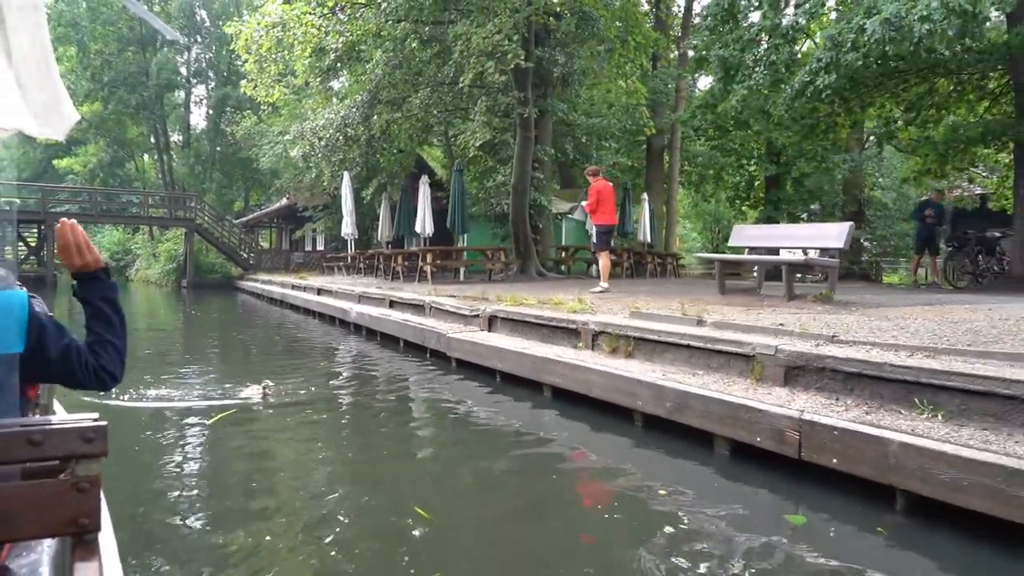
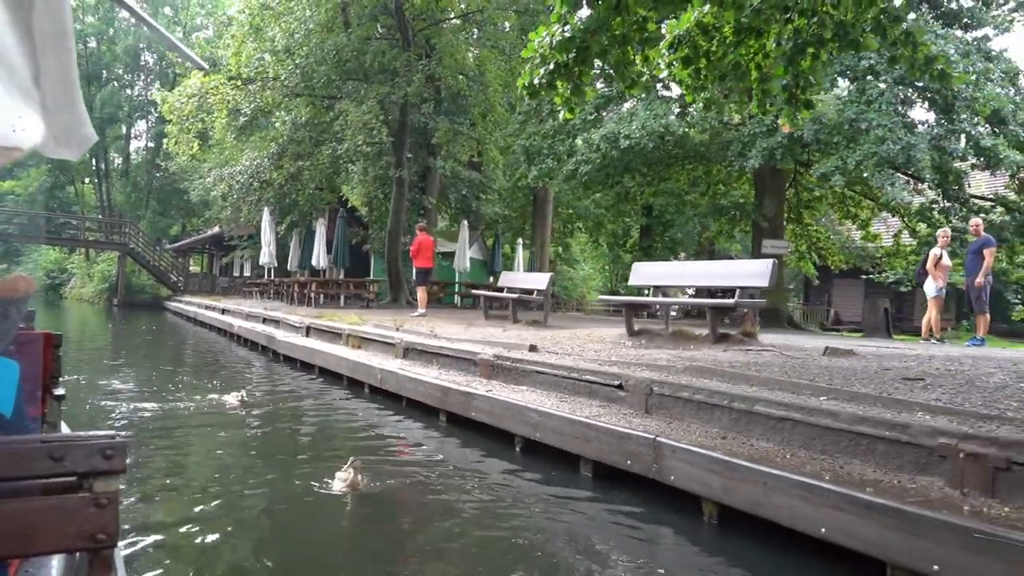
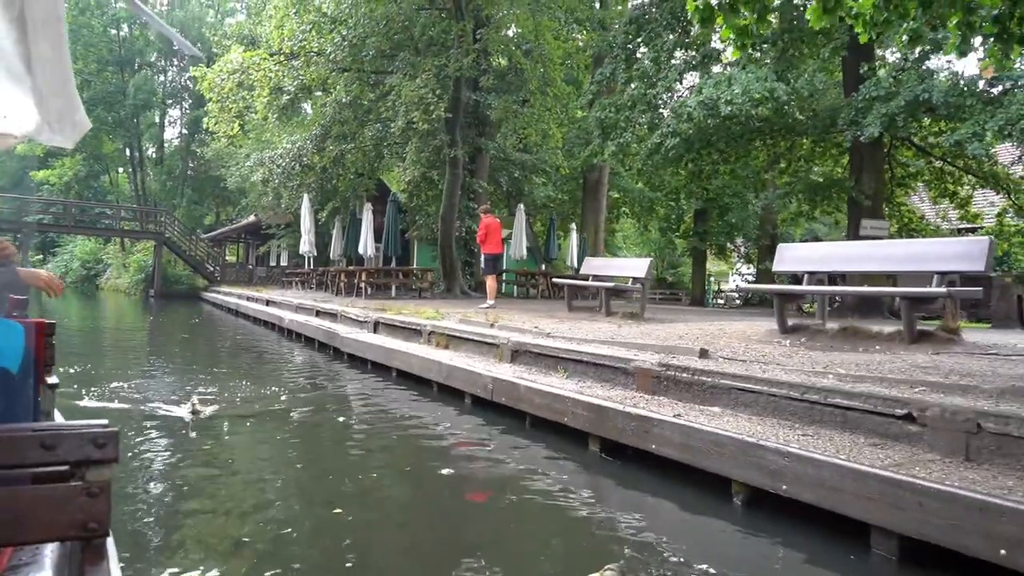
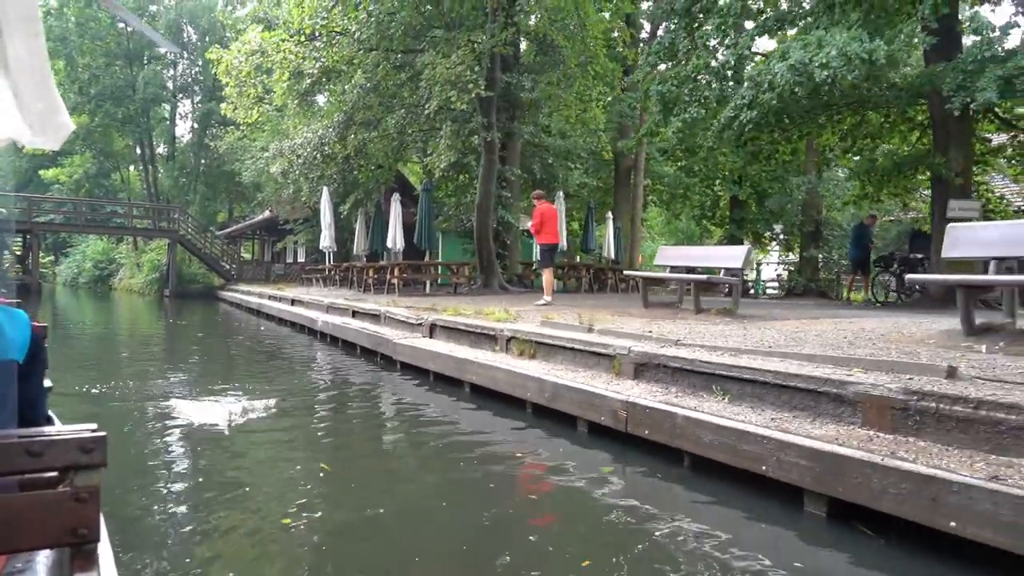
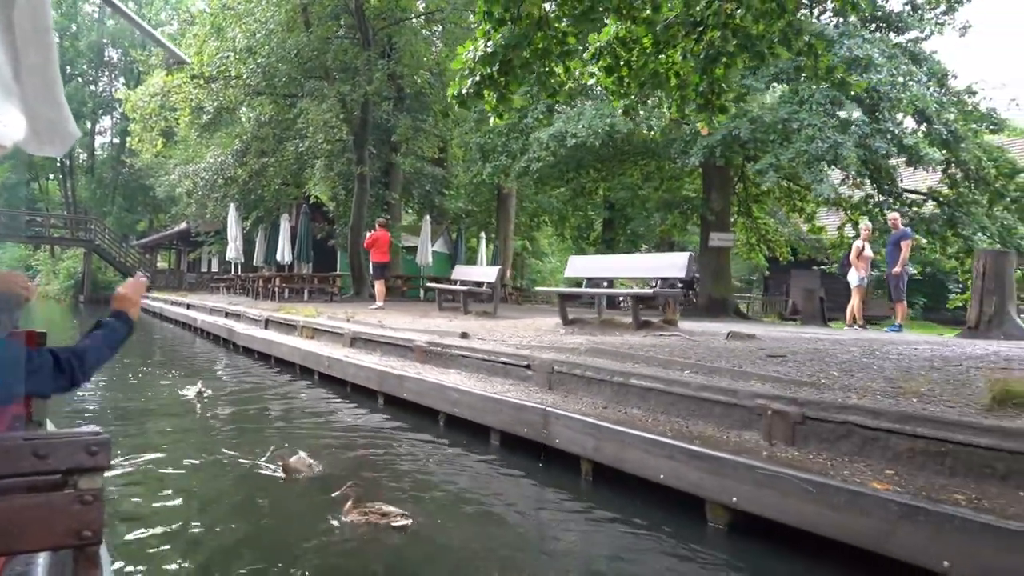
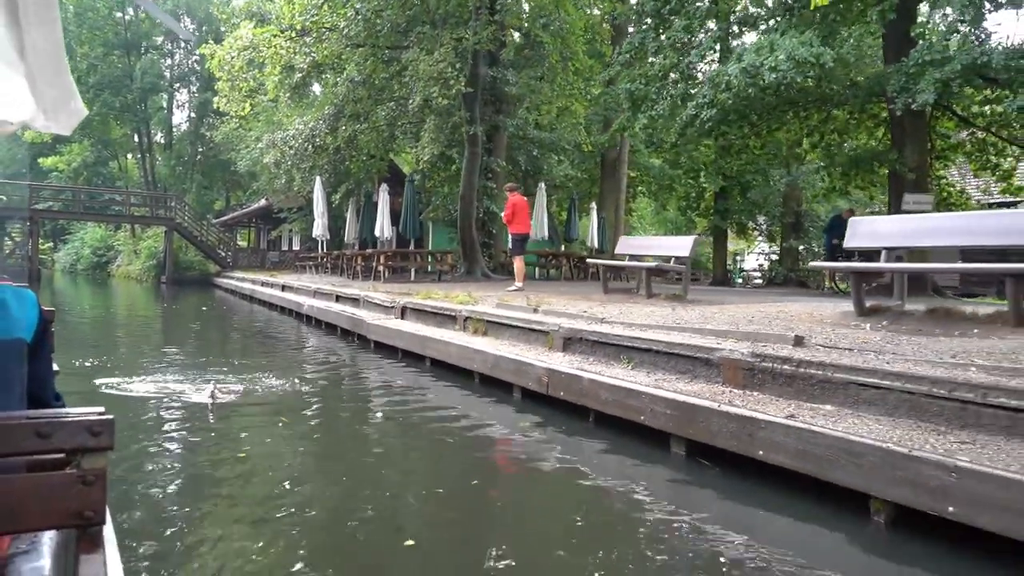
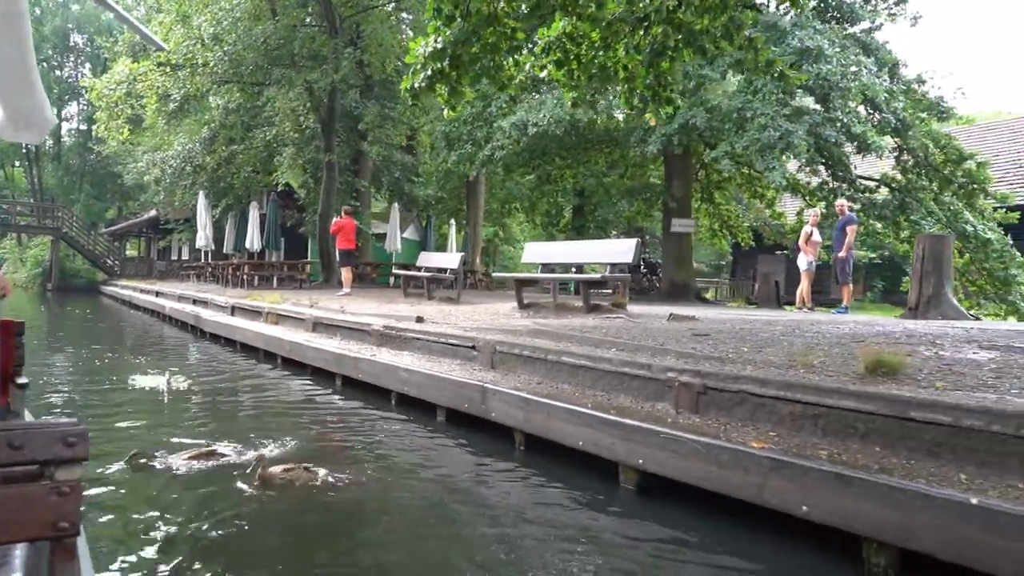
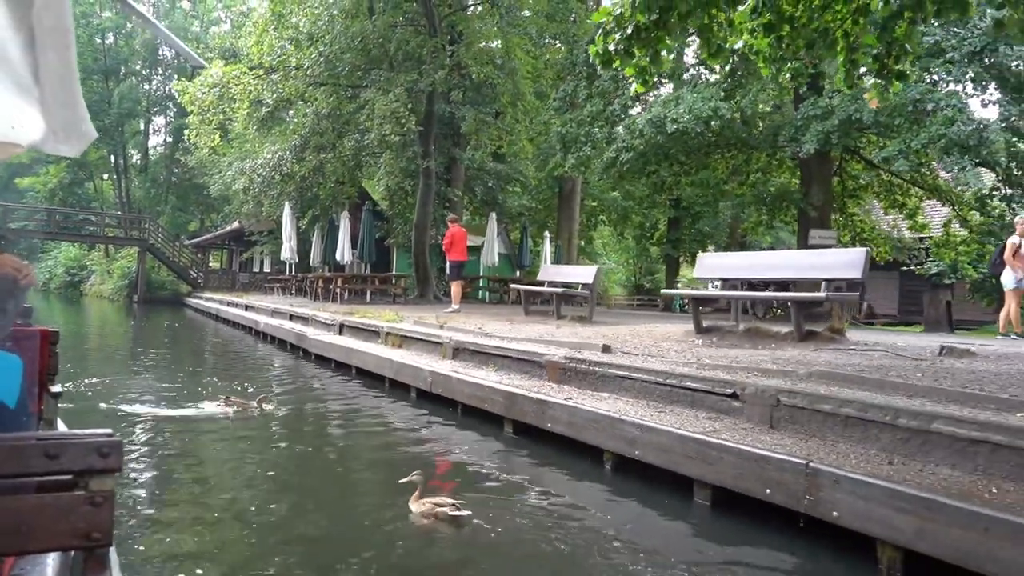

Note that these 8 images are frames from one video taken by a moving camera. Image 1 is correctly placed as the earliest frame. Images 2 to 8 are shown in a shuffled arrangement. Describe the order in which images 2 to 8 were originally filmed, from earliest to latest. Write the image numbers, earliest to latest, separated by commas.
4, 6, 3, 8, 2, 5, 7
